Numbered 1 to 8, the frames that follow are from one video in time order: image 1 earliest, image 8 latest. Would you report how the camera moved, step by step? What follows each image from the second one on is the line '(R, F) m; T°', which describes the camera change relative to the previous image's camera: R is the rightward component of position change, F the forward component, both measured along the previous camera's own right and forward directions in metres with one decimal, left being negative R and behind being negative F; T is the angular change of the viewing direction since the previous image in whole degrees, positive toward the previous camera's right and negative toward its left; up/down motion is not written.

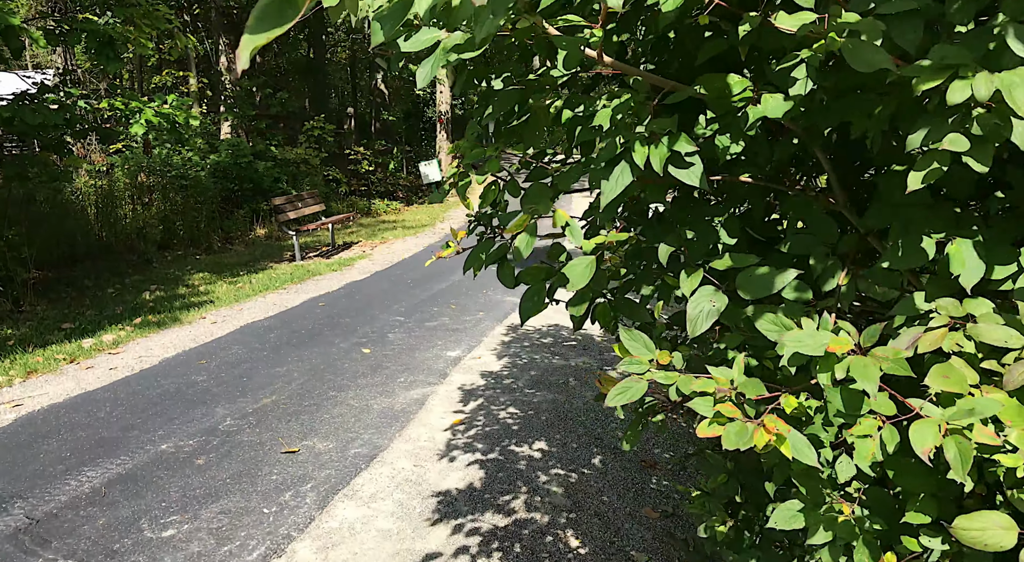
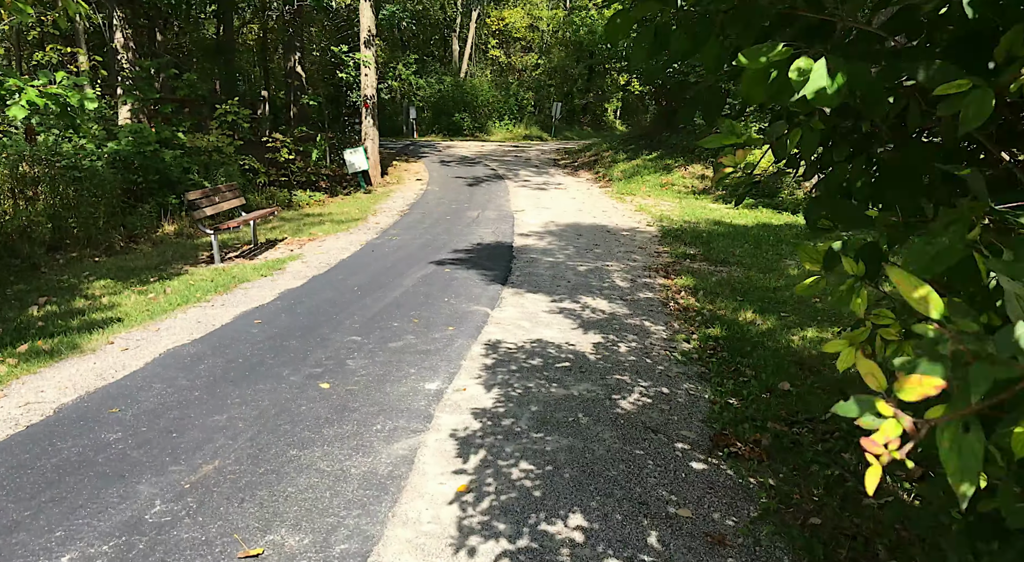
(-0.4, +0.7) m; +7°
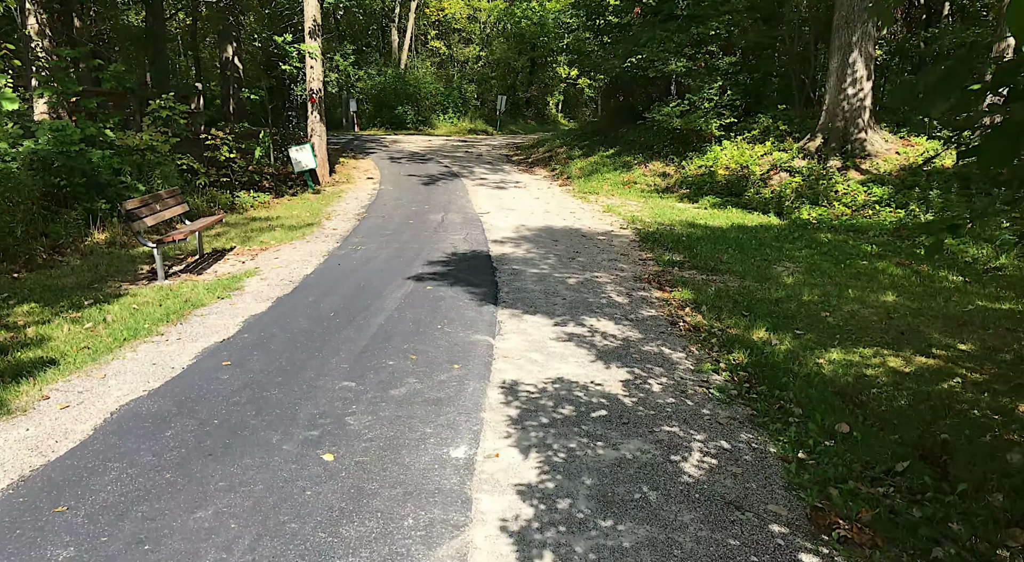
(-0.4, +0.6) m; +5°
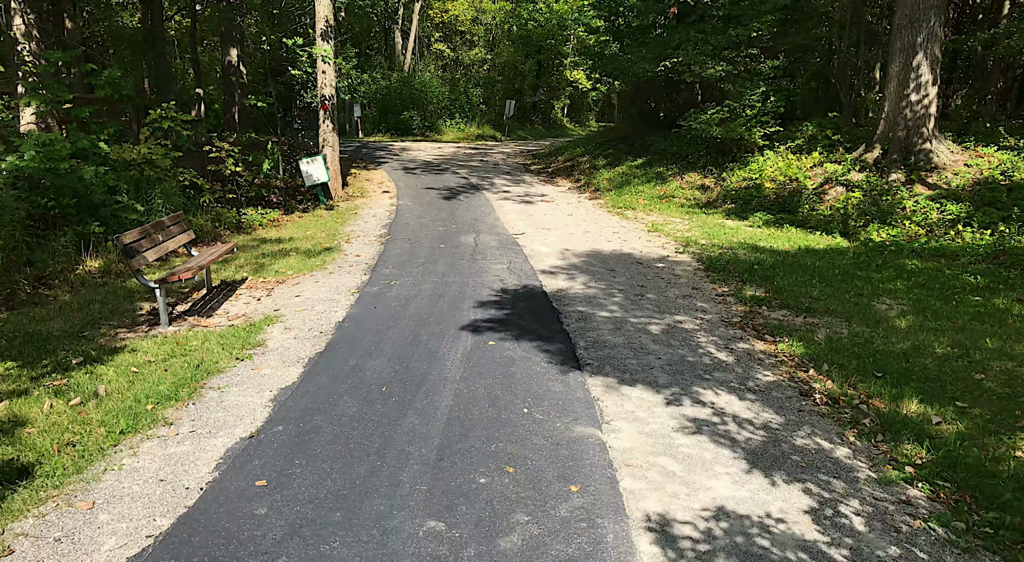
(-0.6, +1.1) m; 0°
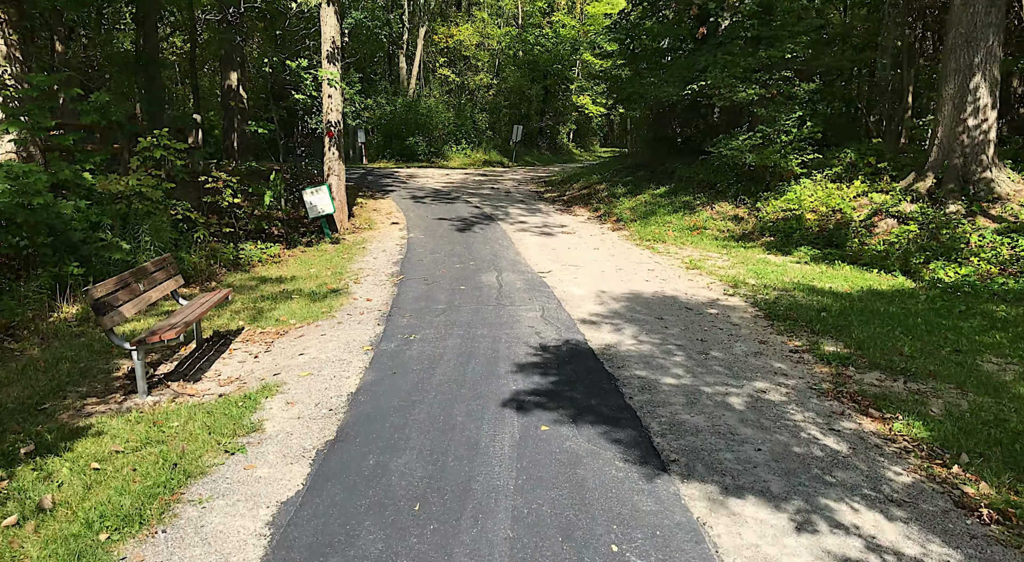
(-0.3, +1.0) m; 0°
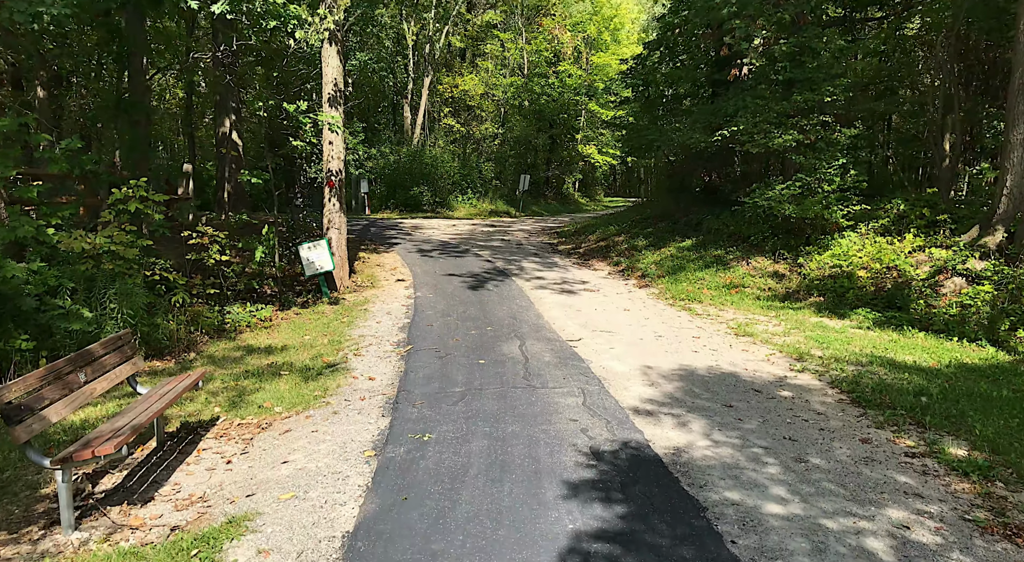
(-0.3, +1.2) m; 0°
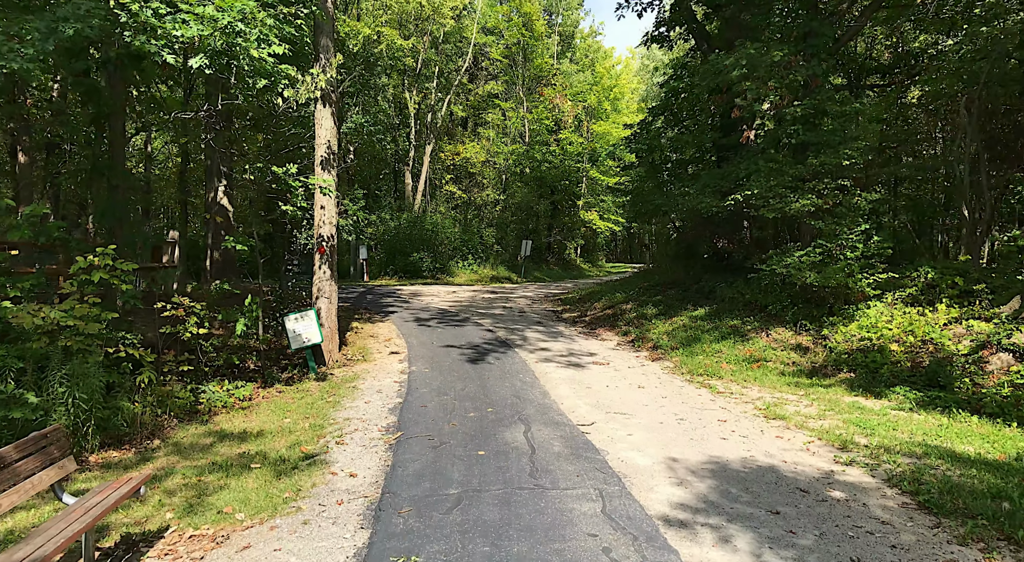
(0.0, +0.8) m; 0°
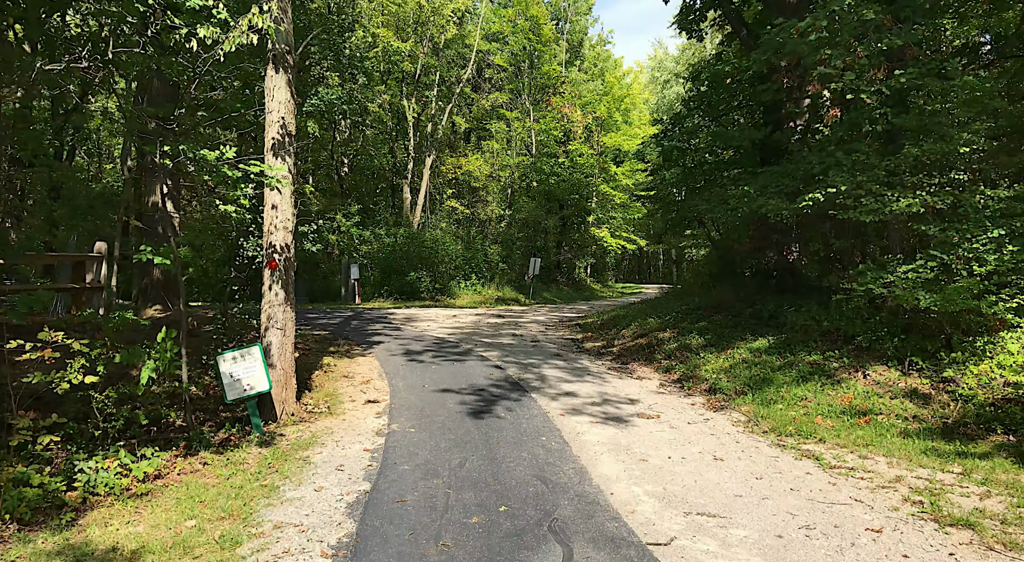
(-0.2, +2.8) m; 0°
